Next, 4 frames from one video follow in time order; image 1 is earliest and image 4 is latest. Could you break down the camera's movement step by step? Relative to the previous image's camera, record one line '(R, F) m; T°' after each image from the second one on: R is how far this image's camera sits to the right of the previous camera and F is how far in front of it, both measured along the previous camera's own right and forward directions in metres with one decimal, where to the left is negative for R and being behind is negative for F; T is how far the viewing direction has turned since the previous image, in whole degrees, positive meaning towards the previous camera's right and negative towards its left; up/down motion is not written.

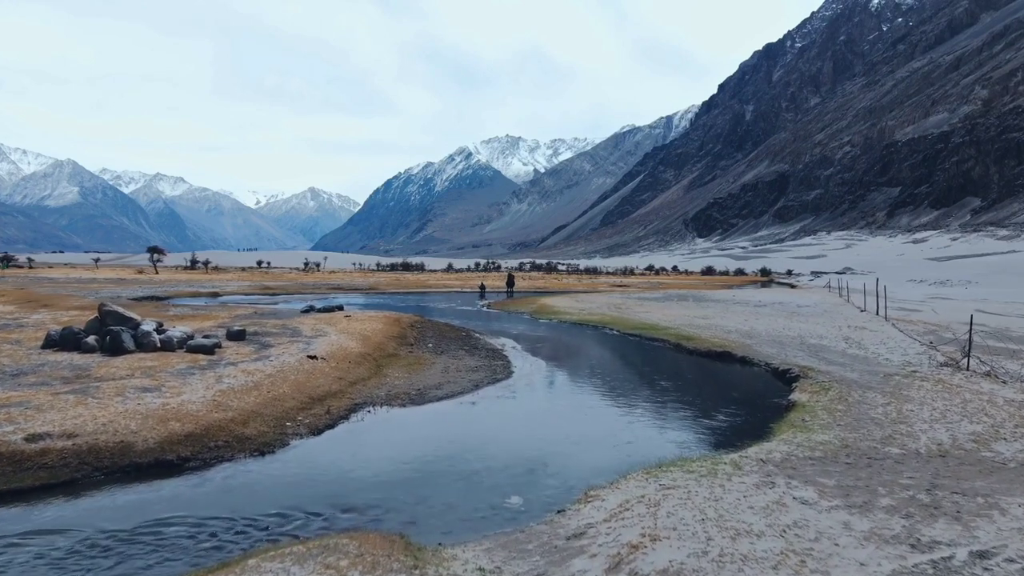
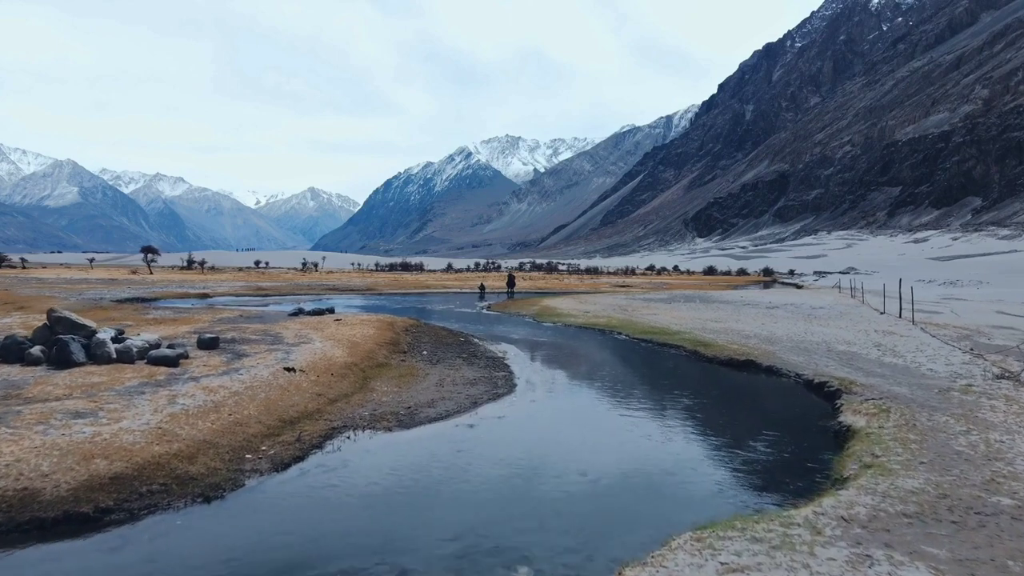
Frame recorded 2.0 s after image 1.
(-0.1, +3.2) m; 0°
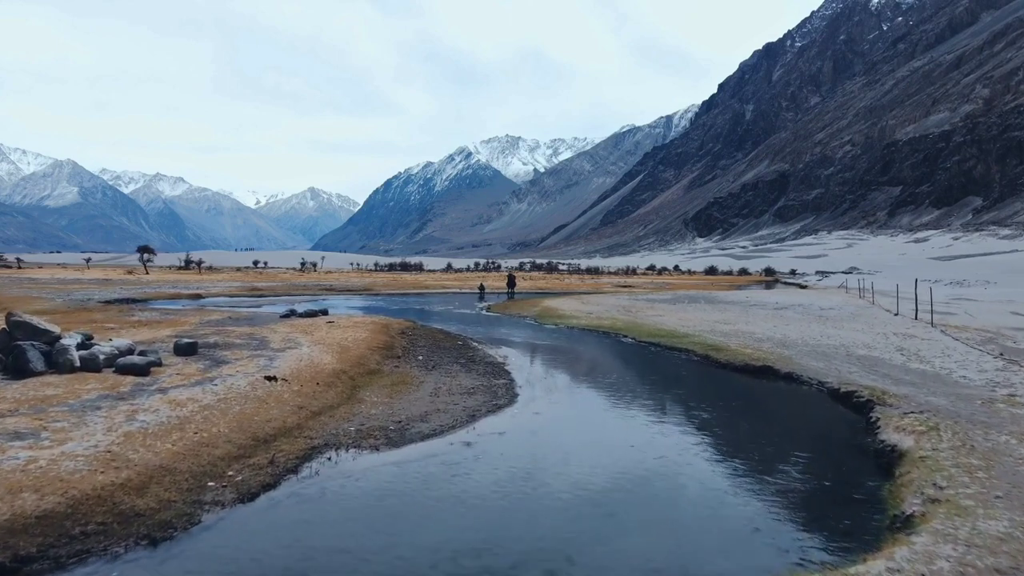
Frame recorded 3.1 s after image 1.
(0.0, +2.0) m; 0°
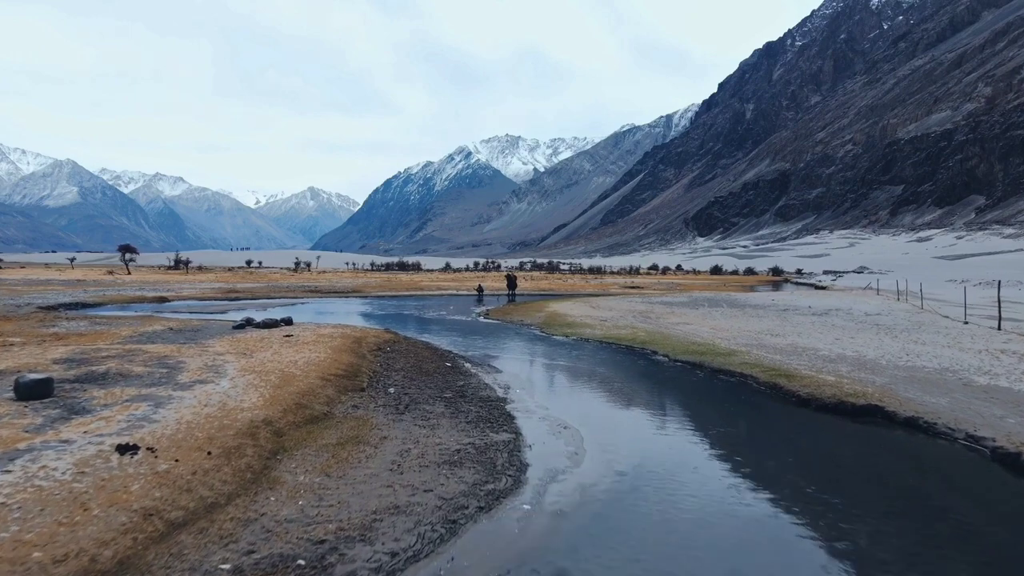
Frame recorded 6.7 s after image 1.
(-0.1, +8.6) m; 0°
